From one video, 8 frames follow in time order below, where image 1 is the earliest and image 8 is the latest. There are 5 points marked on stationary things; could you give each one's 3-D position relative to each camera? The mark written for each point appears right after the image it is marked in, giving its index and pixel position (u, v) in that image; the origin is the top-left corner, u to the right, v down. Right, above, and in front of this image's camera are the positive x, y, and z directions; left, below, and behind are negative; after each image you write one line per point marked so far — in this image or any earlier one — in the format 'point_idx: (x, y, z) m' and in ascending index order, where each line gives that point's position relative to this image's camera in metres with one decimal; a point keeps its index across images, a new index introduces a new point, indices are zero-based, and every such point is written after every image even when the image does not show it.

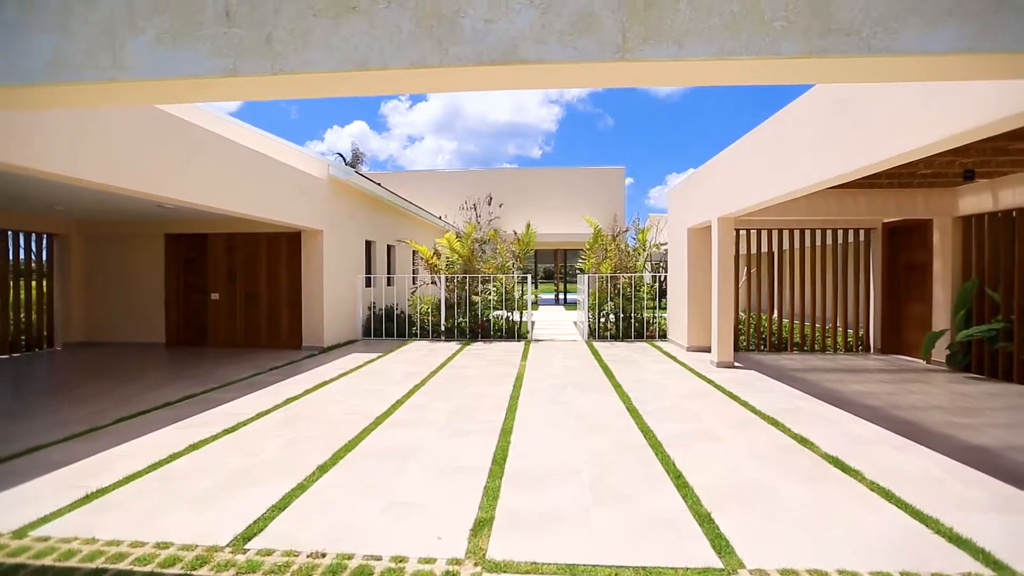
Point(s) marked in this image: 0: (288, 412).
0: (-2.1, -1.2, +4.6) m
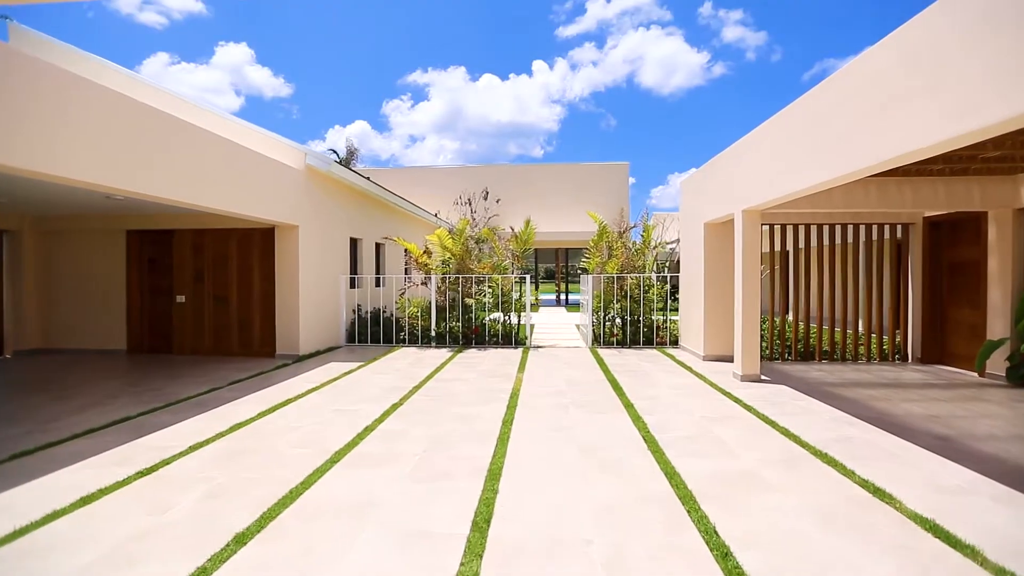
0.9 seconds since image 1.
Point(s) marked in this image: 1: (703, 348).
0: (-2.2, -1.2, +3.8) m
1: (+3.0, -0.9, +7.5) m
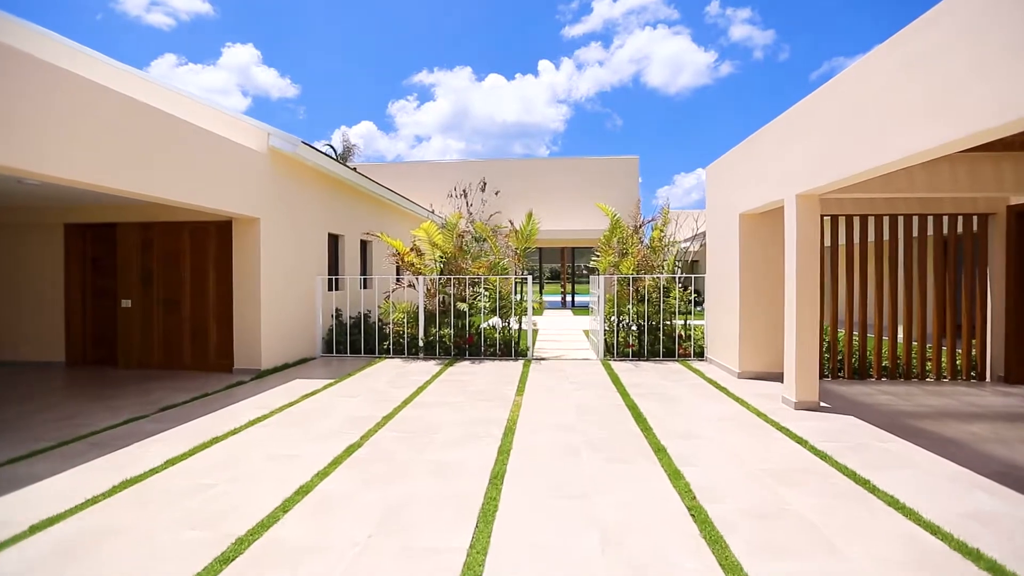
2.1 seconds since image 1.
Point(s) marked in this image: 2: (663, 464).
0: (-2.3, -1.3, +2.6) m
1: (+2.9, -1.0, +6.3) m
2: (+1.1, -1.3, +3.5) m
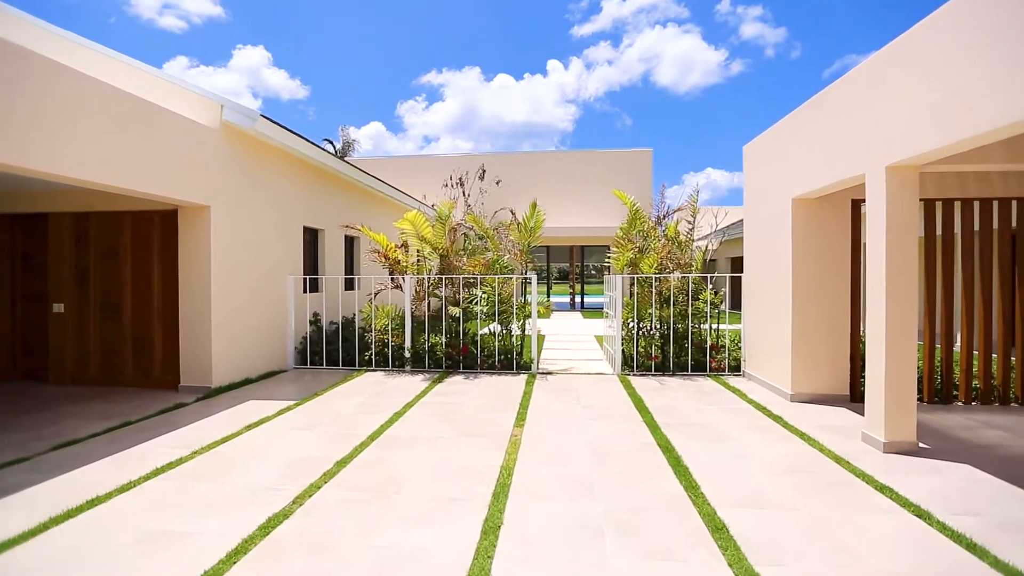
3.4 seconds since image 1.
0: (-2.3, -1.3, +1.5) m
1: (+2.9, -1.0, +5.1) m
2: (+1.0, -1.3, +2.3) m
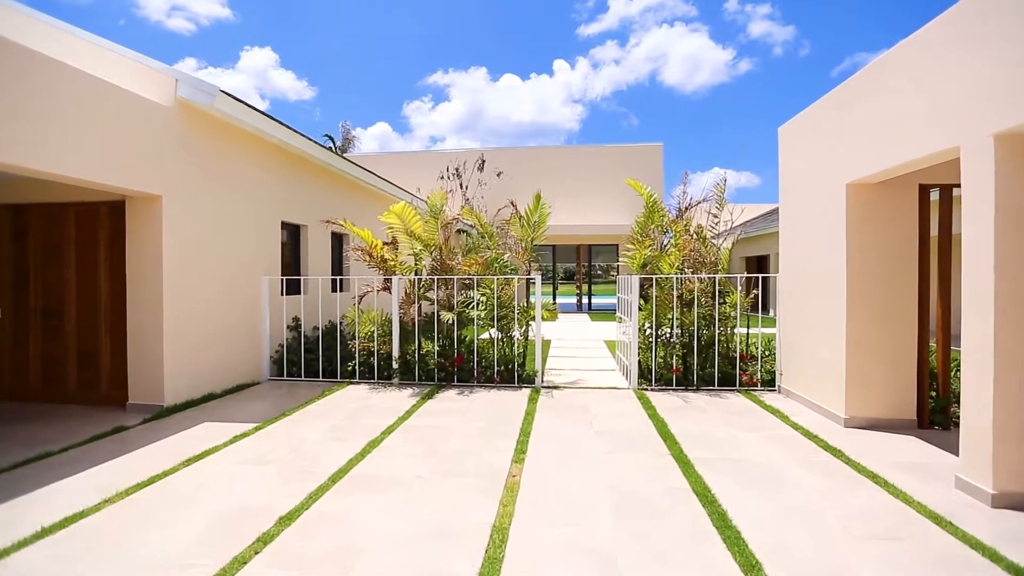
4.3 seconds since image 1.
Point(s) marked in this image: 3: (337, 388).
0: (-2.4, -1.3, +0.8) m
1: (+2.9, -1.0, +4.3) m
2: (+1.0, -1.3, +1.5) m
3: (-2.1, -1.2, +5.8) m
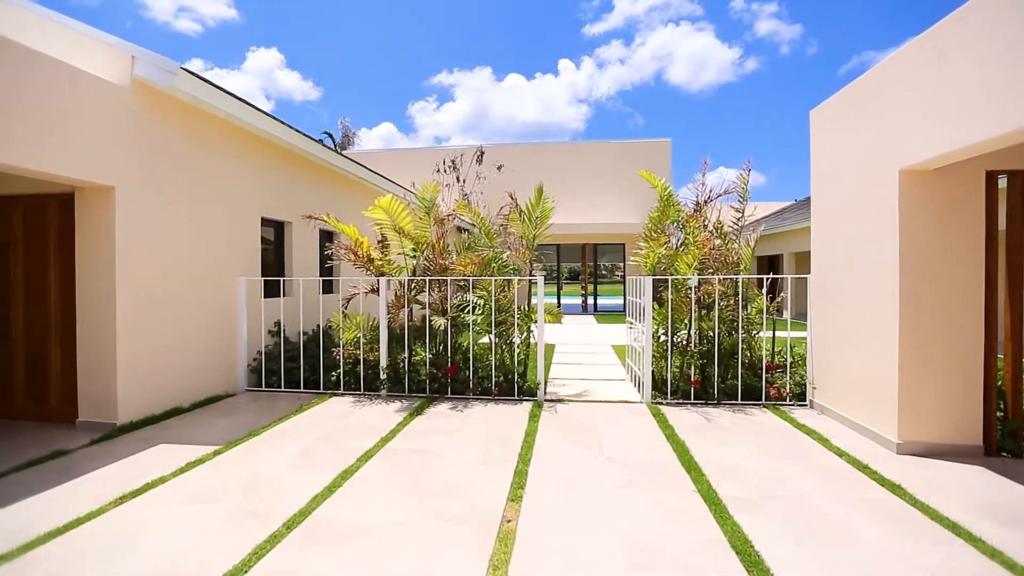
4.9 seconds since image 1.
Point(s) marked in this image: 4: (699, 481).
0: (-2.4, -1.3, +0.2) m
1: (+2.9, -1.1, +3.7) m
2: (+0.9, -1.3, +0.9) m
3: (-2.1, -1.2, +5.3) m
4: (+1.2, -1.3, +3.2) m
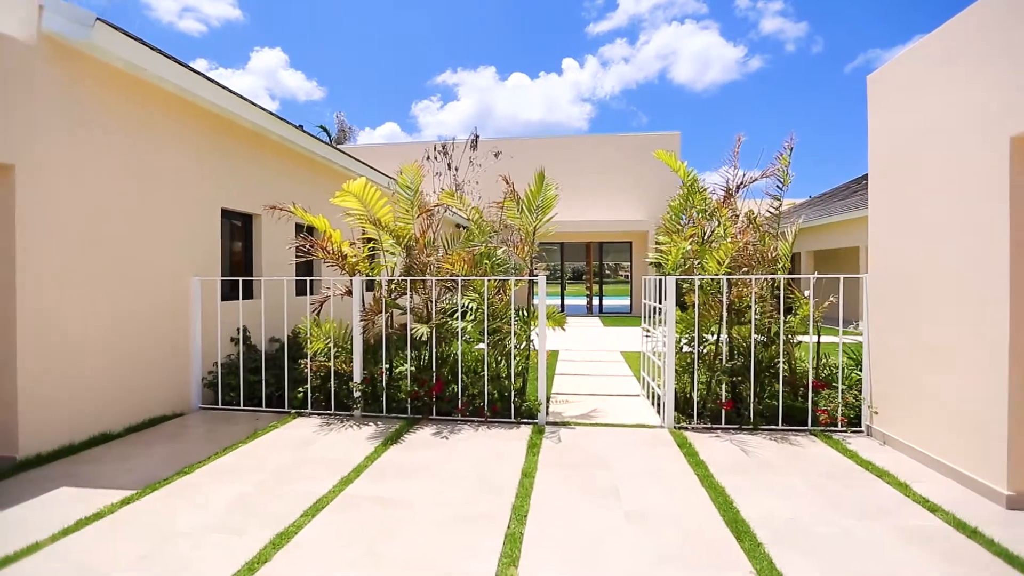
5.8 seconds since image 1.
0: (-2.5, -1.3, -0.6) m
1: (+2.9, -1.1, +2.8) m
2: (+0.9, -1.3, +0.1) m
3: (-2.1, -1.2, +4.5) m
4: (+1.2, -1.3, +2.4) m
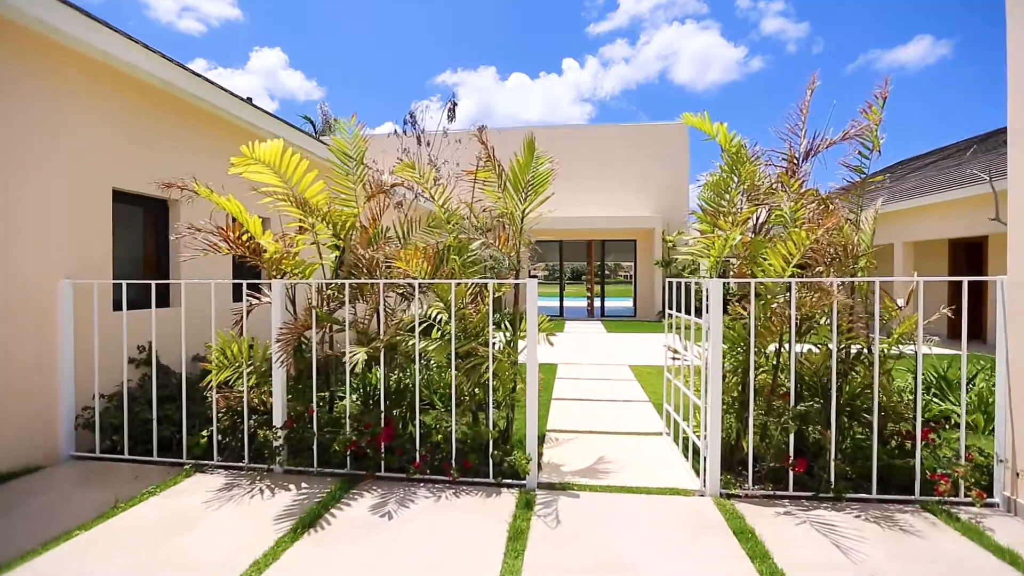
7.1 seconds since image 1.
0: (-2.7, -1.4, -1.8) m
1: (+2.7, -1.1, +1.5) m
2: (+0.7, -1.4, -1.2) m
3: (-2.3, -1.3, +3.2) m
4: (+1.0, -1.3, +1.1) m
